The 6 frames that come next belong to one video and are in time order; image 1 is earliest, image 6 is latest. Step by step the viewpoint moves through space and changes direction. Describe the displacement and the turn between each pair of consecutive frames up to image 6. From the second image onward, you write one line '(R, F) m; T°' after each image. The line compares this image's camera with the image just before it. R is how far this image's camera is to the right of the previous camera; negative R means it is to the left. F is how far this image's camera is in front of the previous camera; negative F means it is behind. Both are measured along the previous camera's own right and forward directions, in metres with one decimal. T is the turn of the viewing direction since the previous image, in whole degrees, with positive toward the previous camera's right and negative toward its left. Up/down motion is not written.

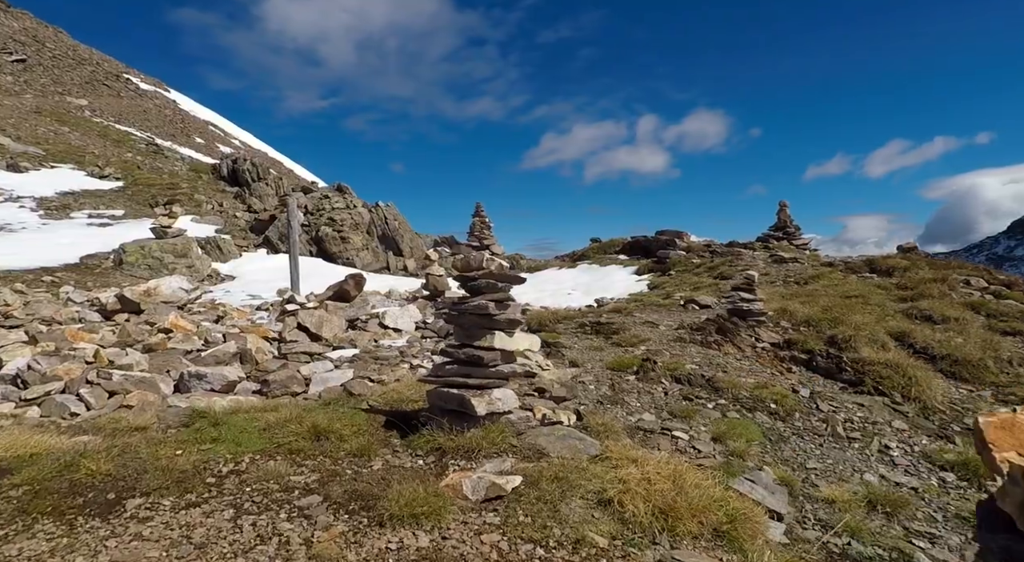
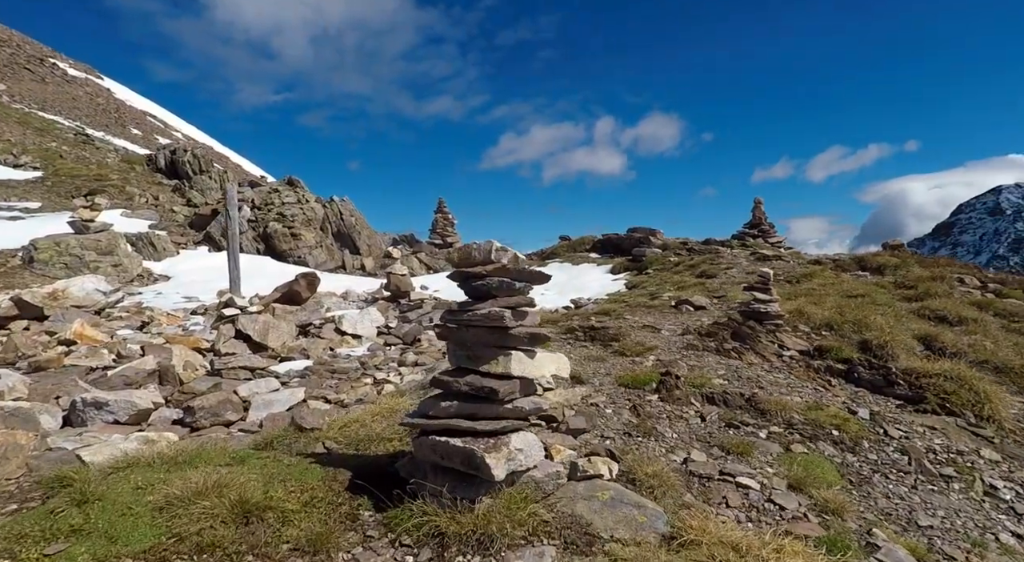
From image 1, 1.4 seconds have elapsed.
(-0.6, +2.5) m; +4°
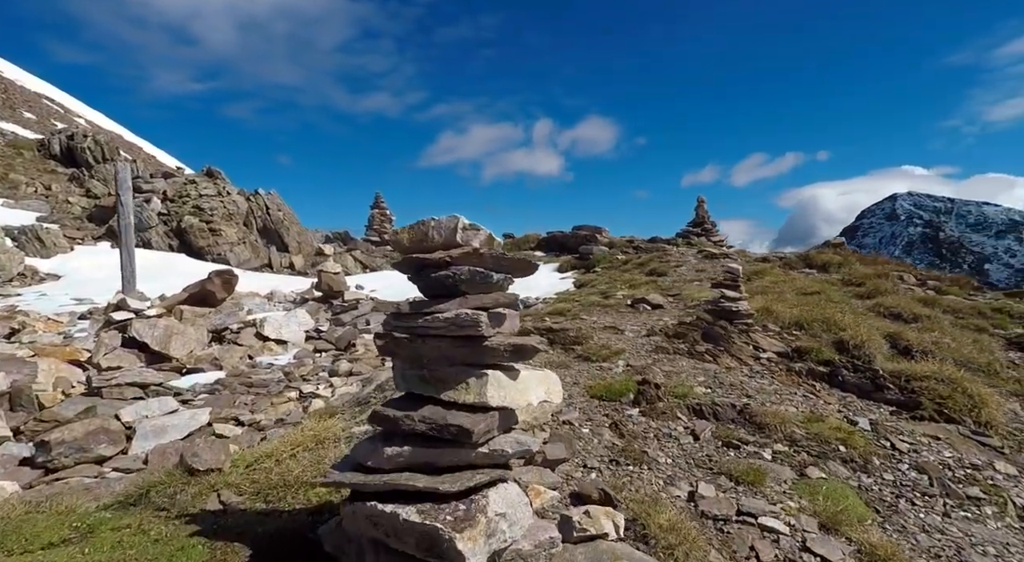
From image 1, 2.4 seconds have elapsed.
(-0.2, +1.7) m; +6°
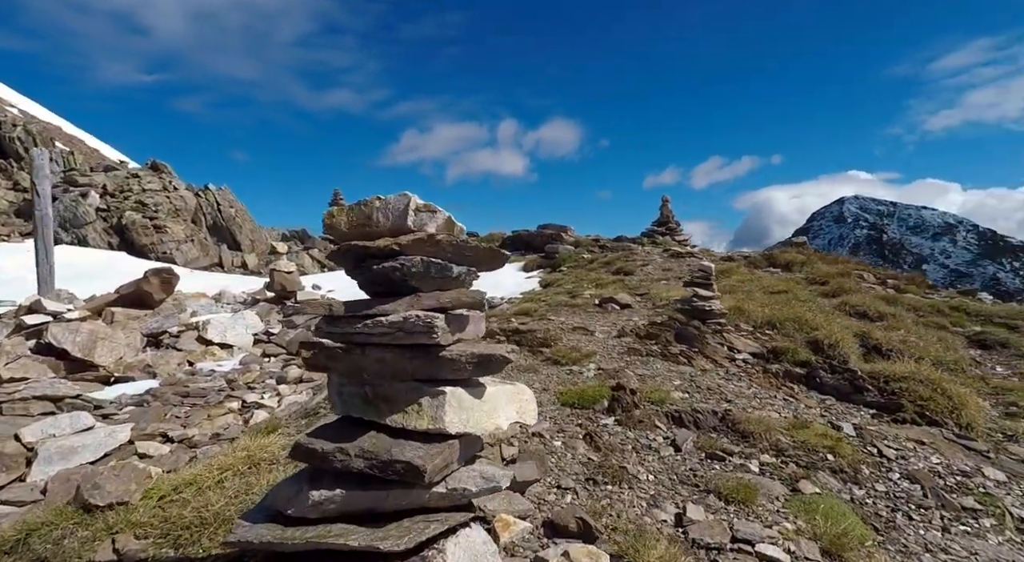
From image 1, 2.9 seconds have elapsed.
(0.0, +0.8) m; +4°
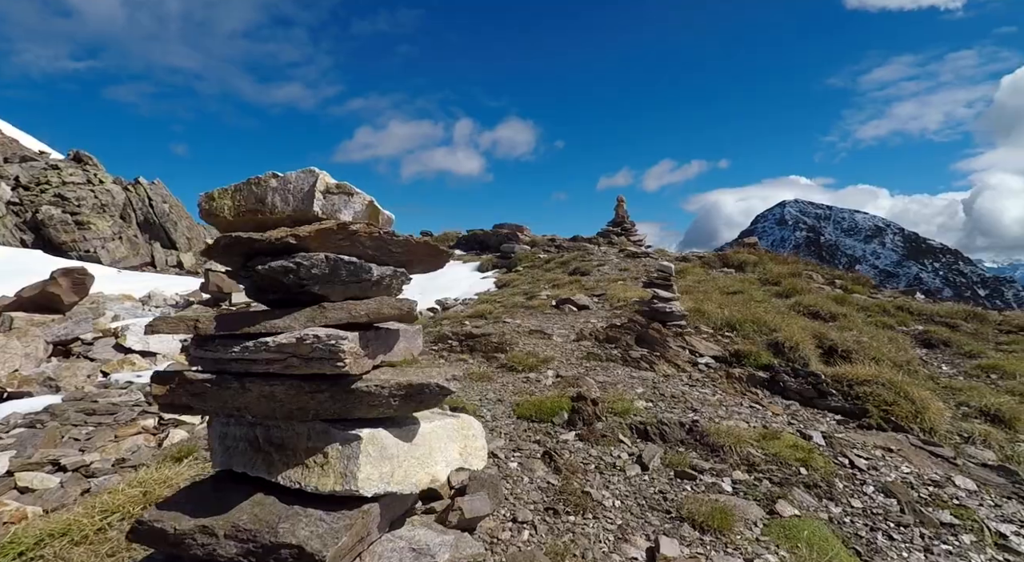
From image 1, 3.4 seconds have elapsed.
(+0.1, +0.7) m; +4°
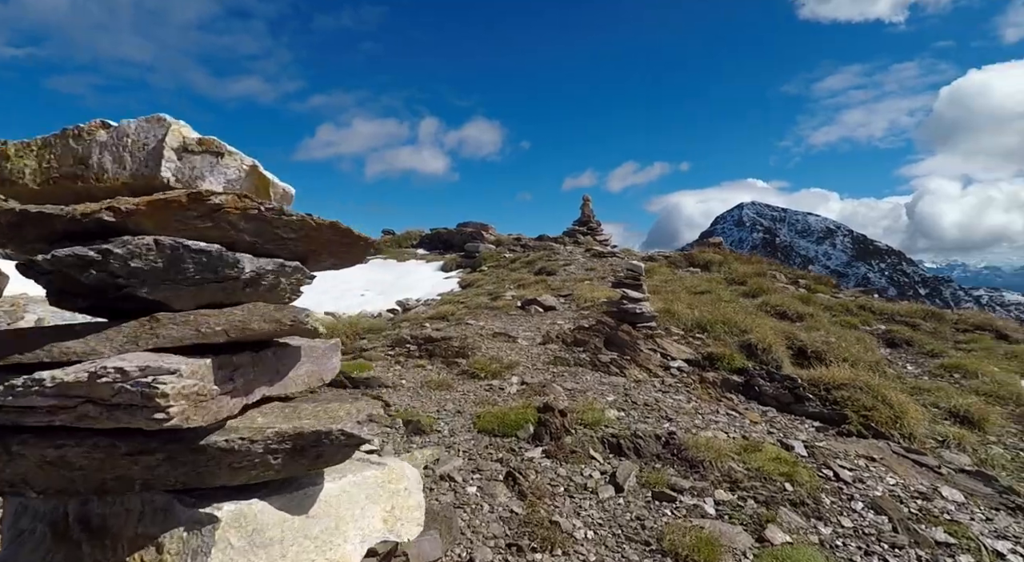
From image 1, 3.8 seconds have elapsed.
(+0.1, +0.7) m; +3°
